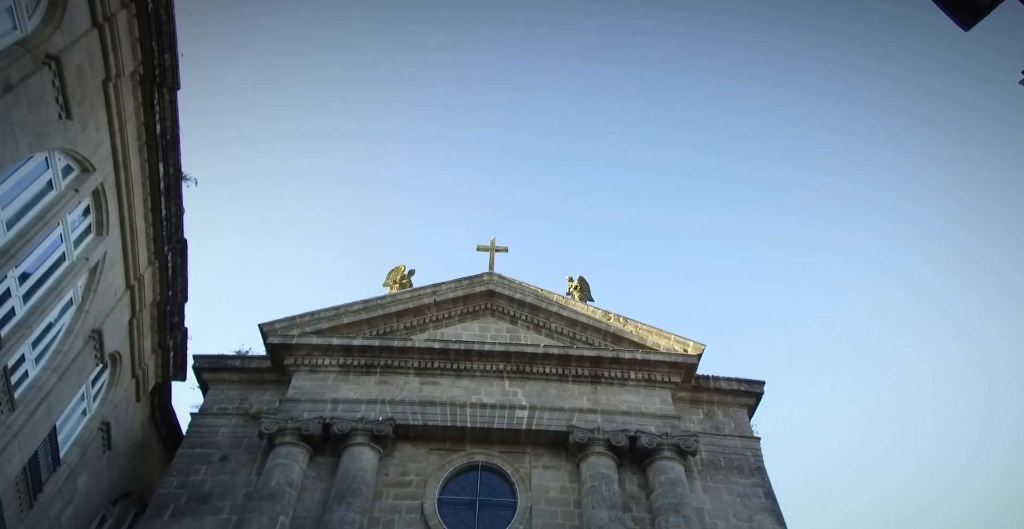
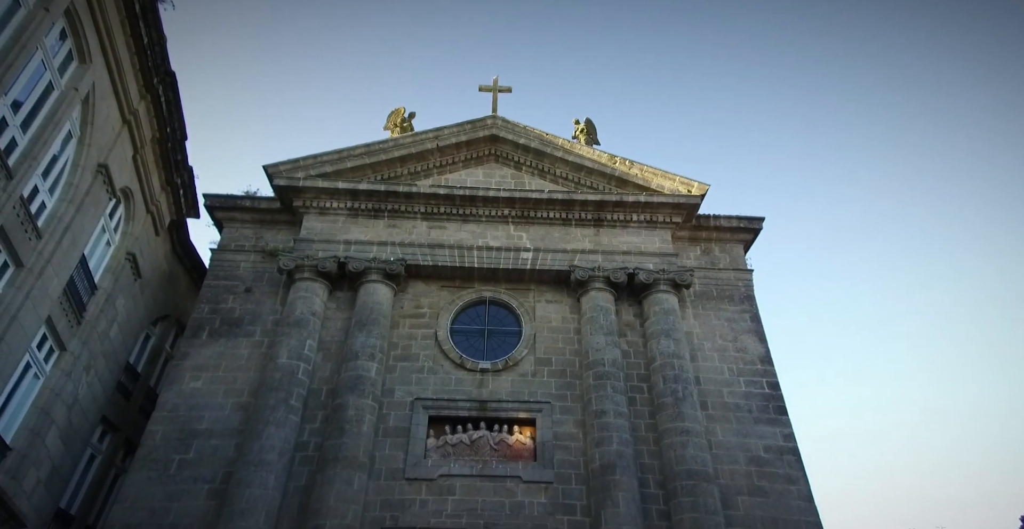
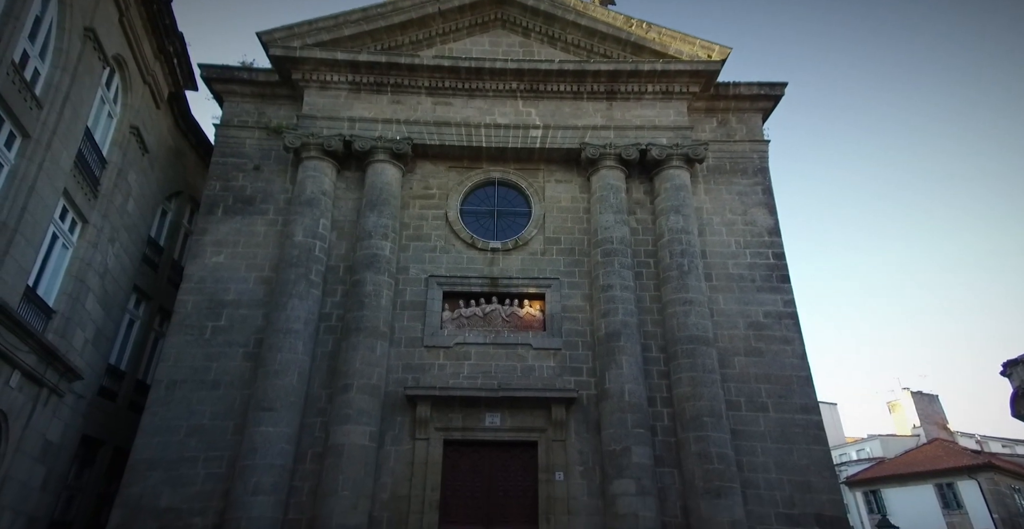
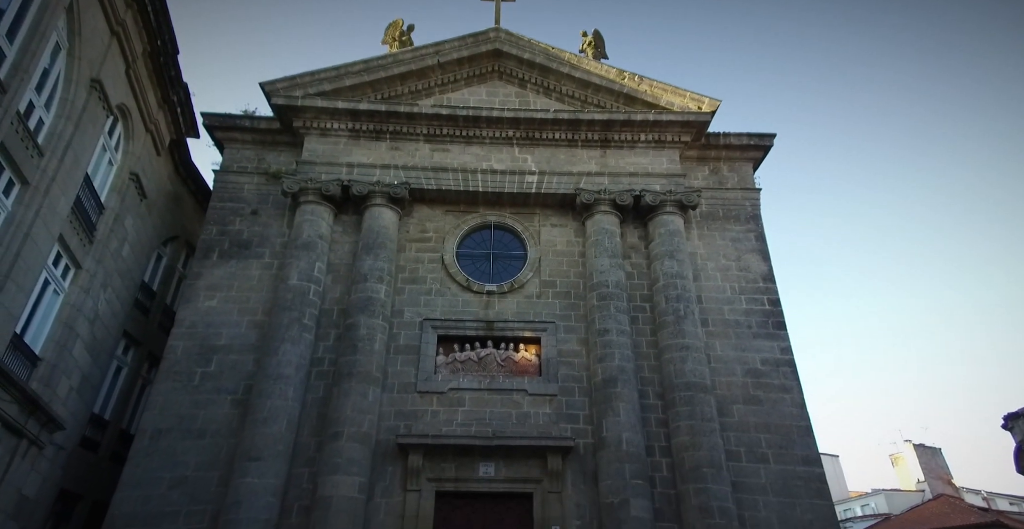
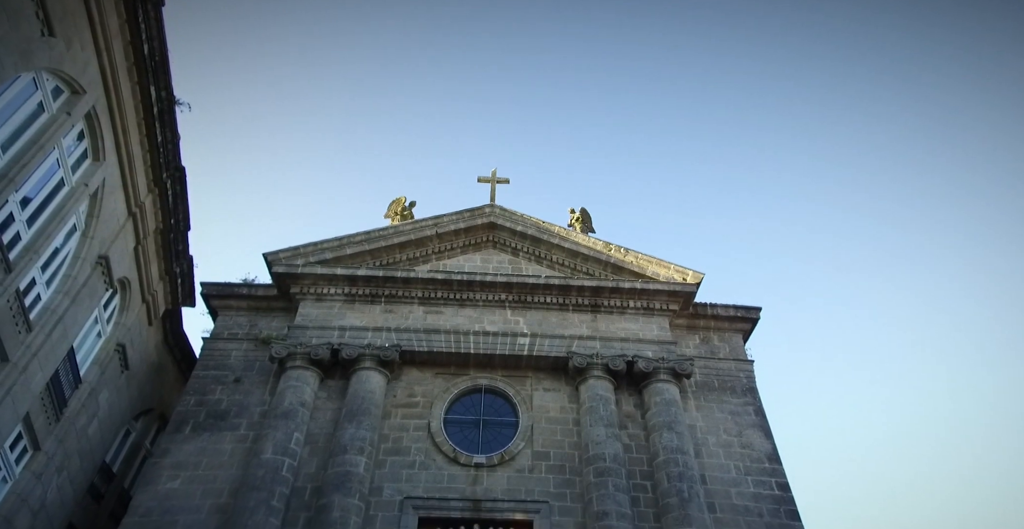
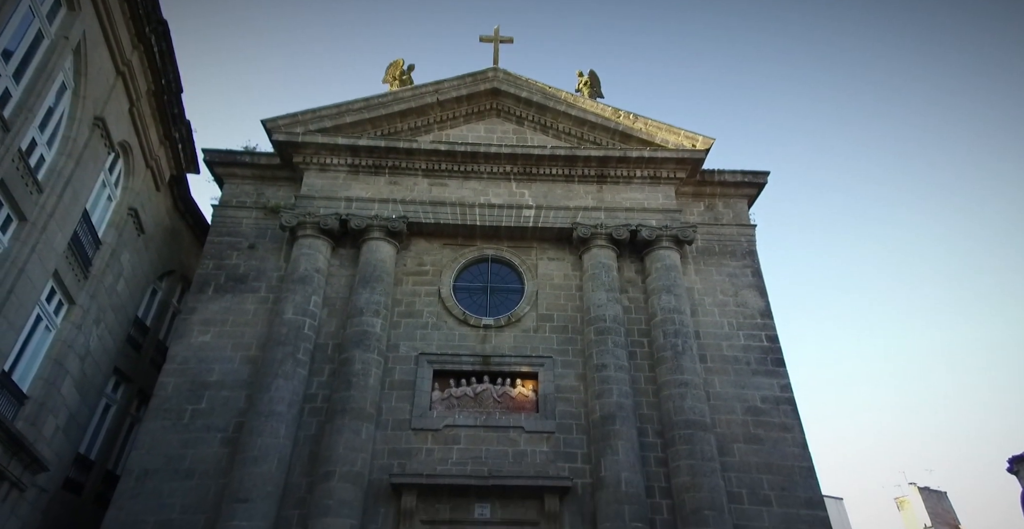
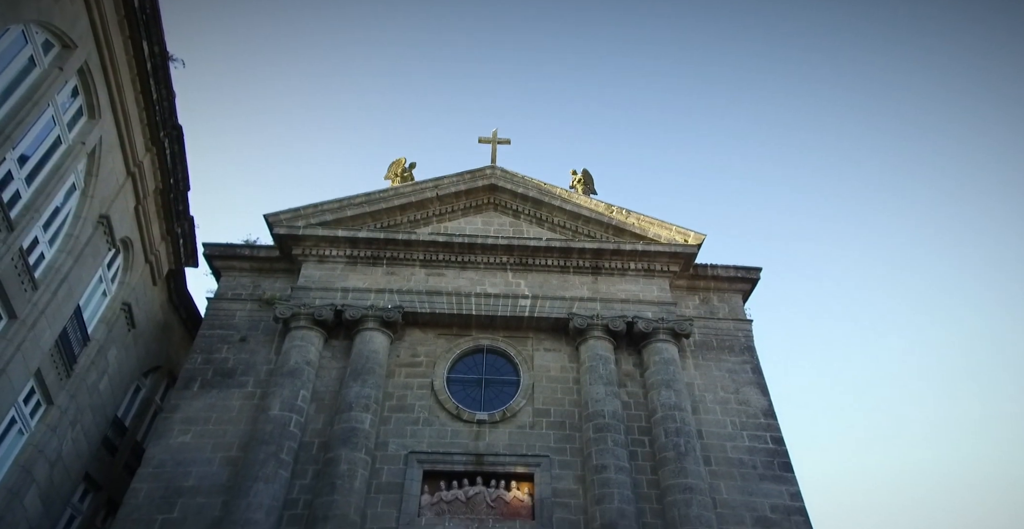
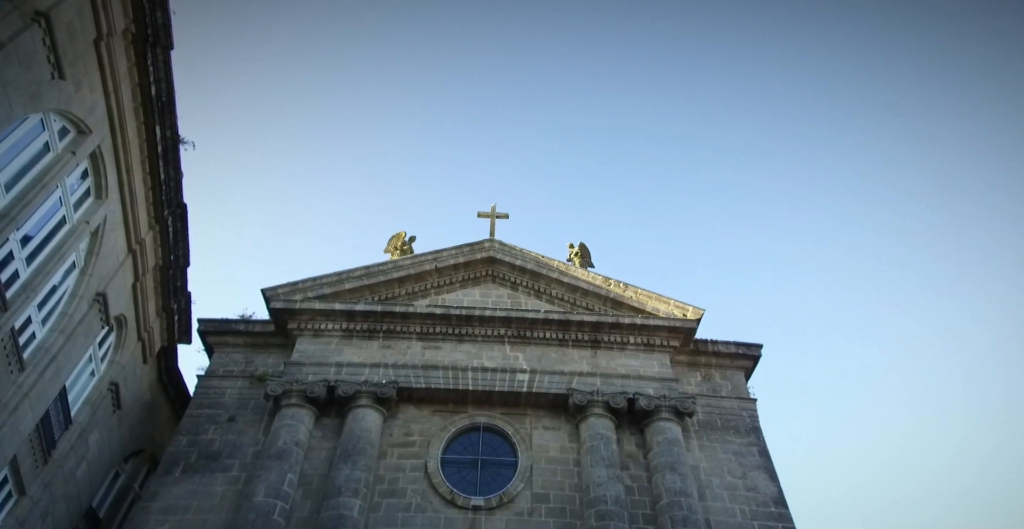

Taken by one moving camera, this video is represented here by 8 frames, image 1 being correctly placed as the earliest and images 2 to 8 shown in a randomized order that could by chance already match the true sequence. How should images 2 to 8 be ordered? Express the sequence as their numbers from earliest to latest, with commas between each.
8, 5, 7, 2, 6, 4, 3
